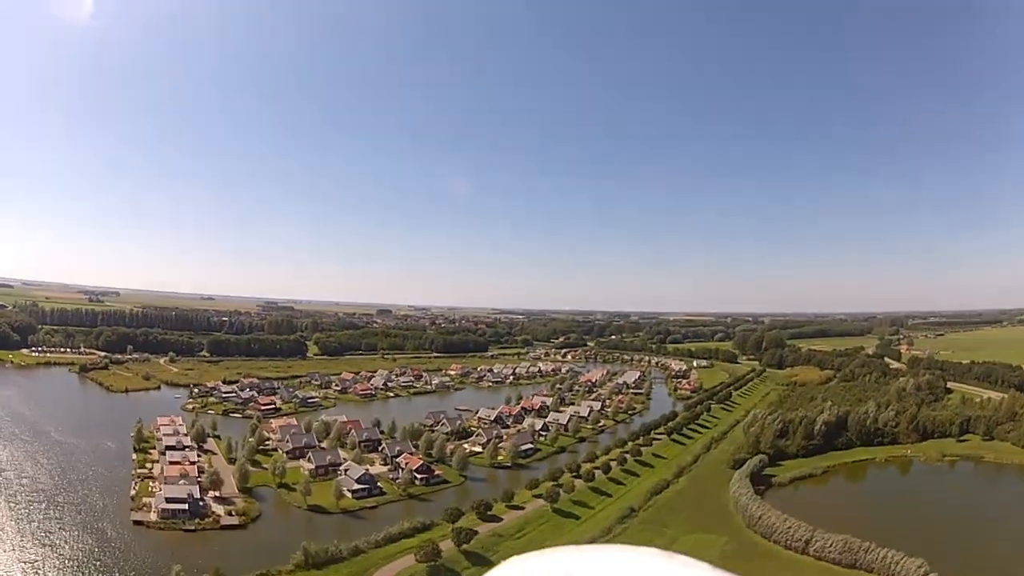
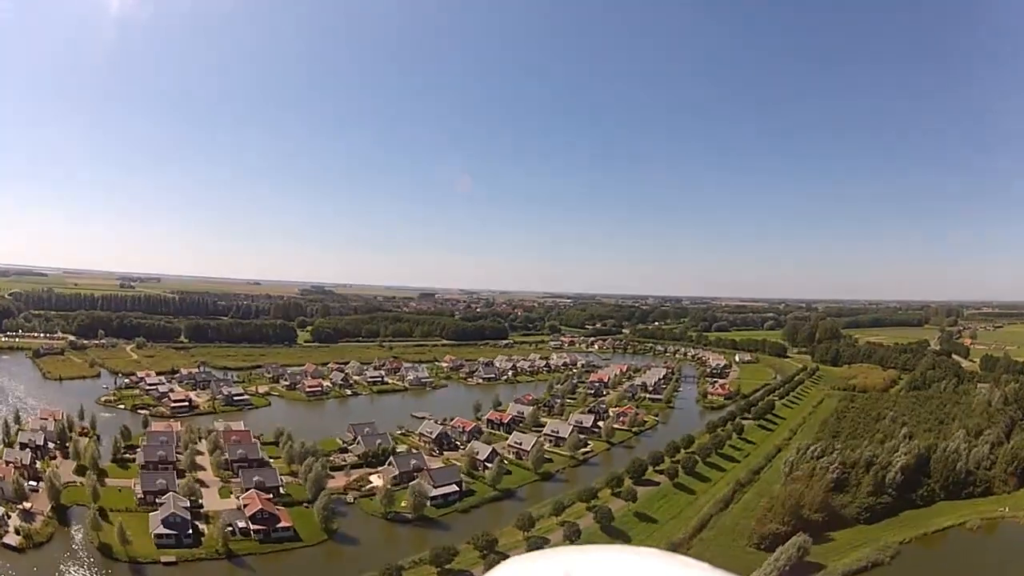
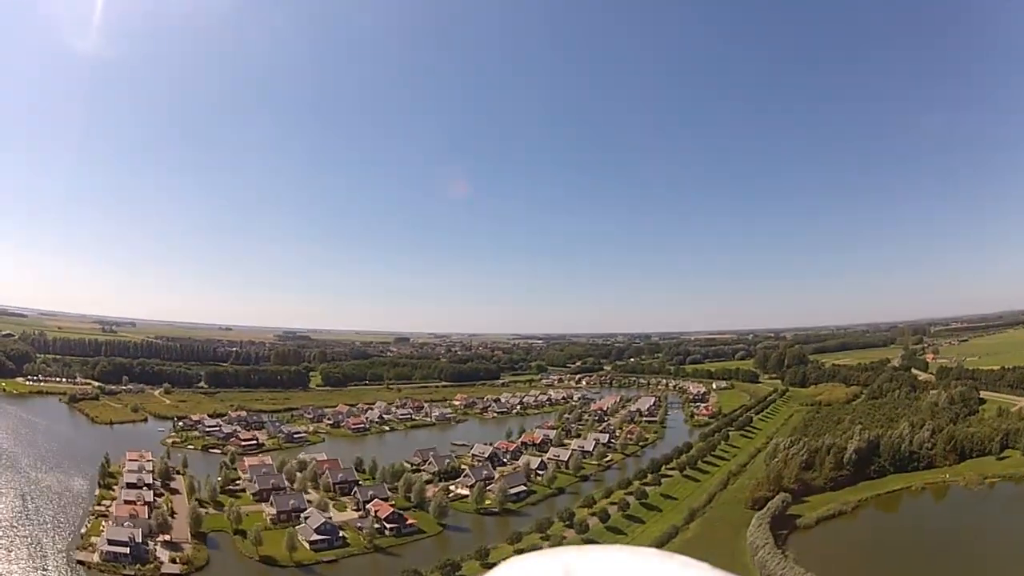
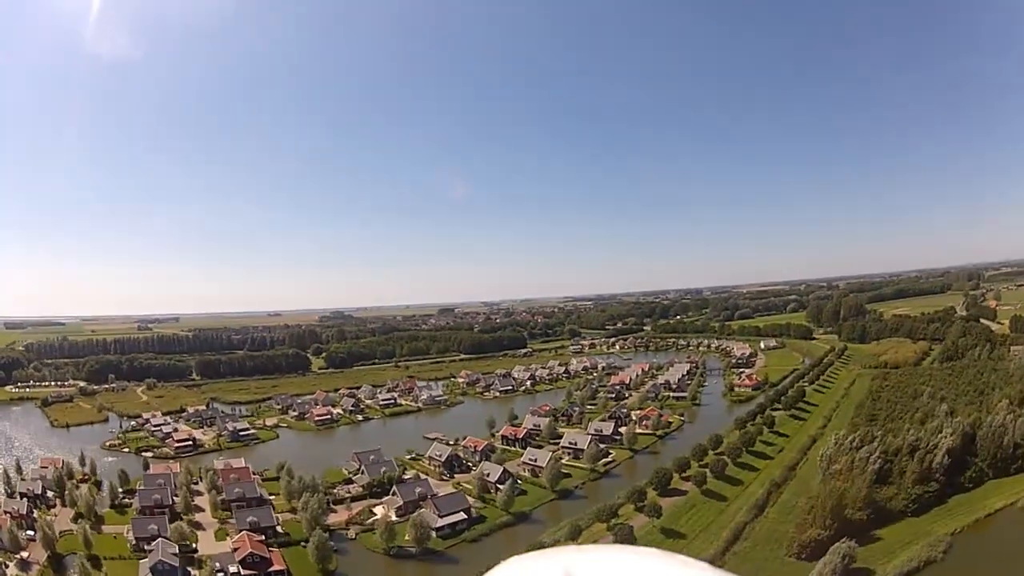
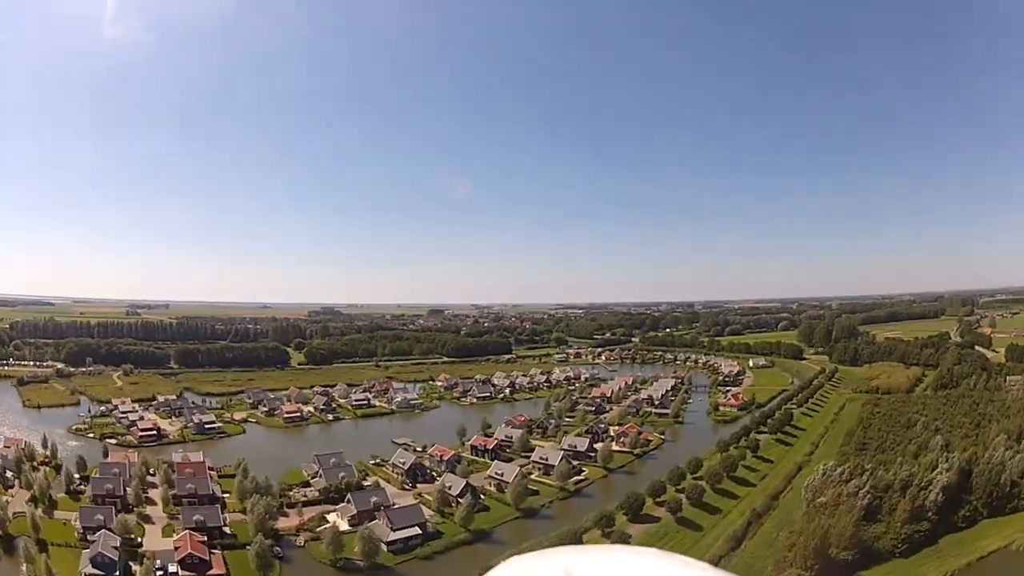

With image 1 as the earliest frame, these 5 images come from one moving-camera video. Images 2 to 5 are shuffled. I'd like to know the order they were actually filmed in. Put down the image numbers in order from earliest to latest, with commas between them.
3, 2, 4, 5
